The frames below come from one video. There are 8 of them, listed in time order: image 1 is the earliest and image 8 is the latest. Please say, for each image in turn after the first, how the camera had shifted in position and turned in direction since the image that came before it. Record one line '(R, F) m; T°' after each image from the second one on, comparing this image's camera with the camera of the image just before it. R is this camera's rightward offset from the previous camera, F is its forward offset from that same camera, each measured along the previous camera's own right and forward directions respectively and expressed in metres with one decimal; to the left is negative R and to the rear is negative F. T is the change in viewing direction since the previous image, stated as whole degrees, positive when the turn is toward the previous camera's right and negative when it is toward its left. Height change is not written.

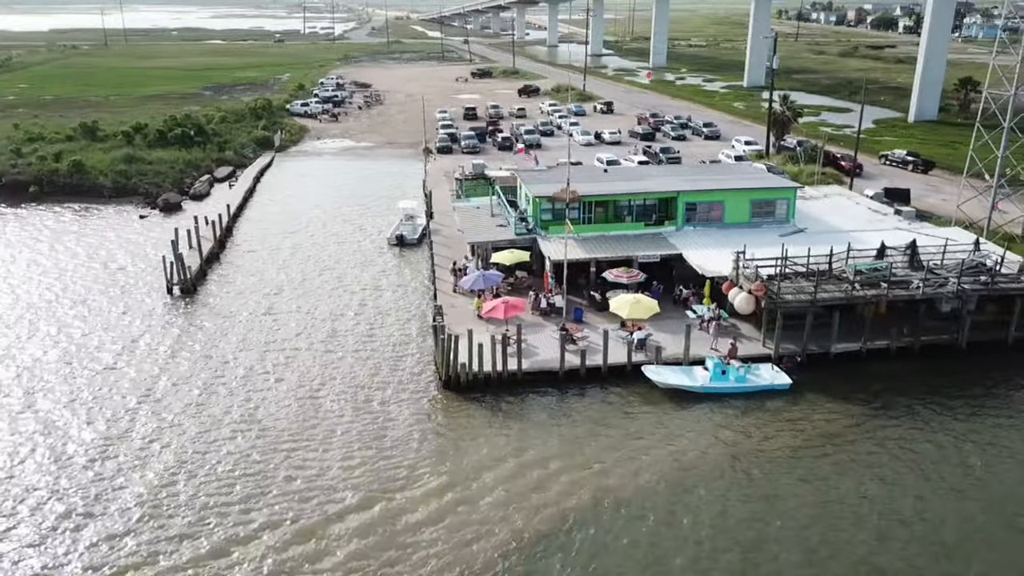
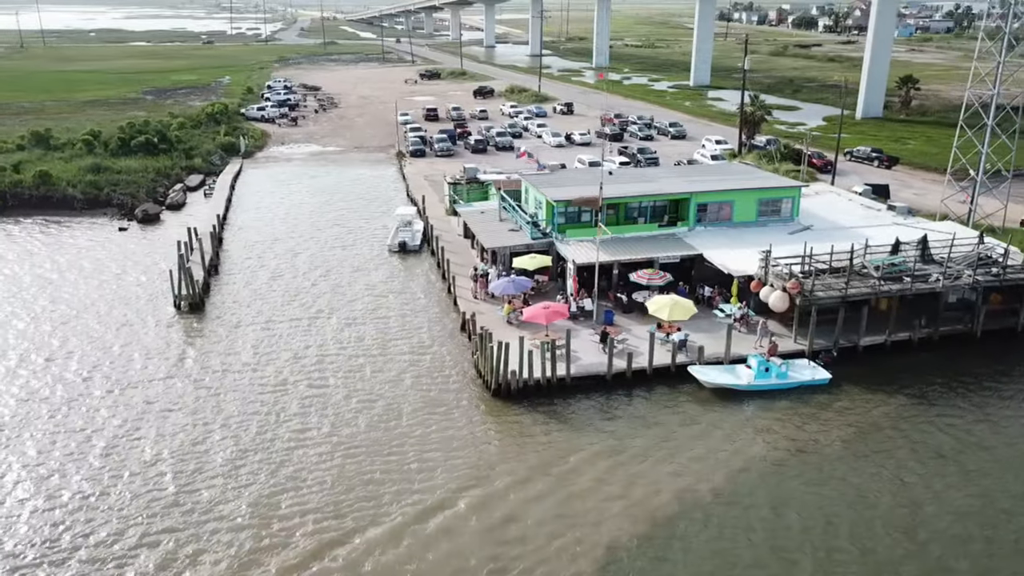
(-3.9, +0.2) m; +5°
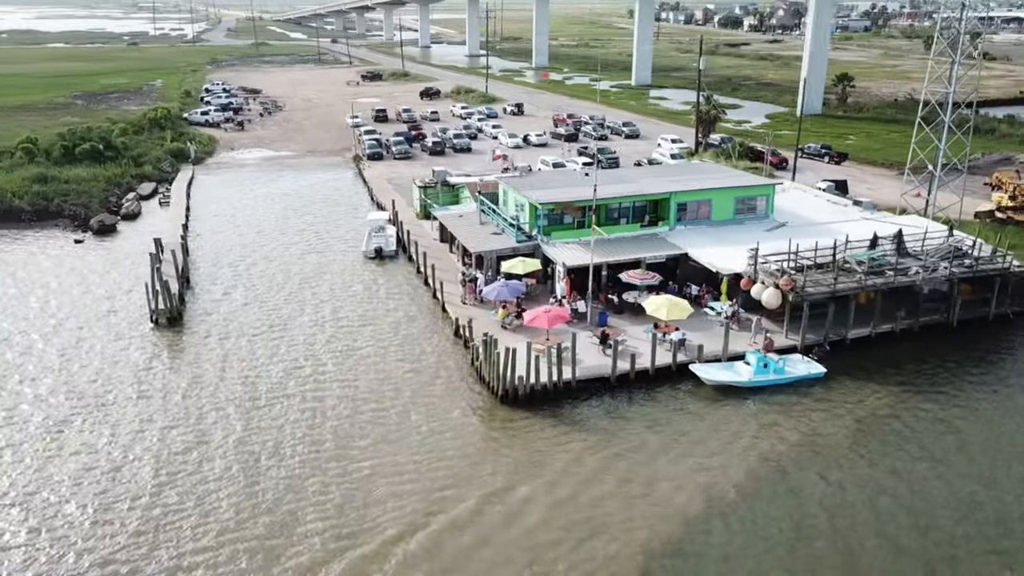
(-2.3, +0.2) m; +5°
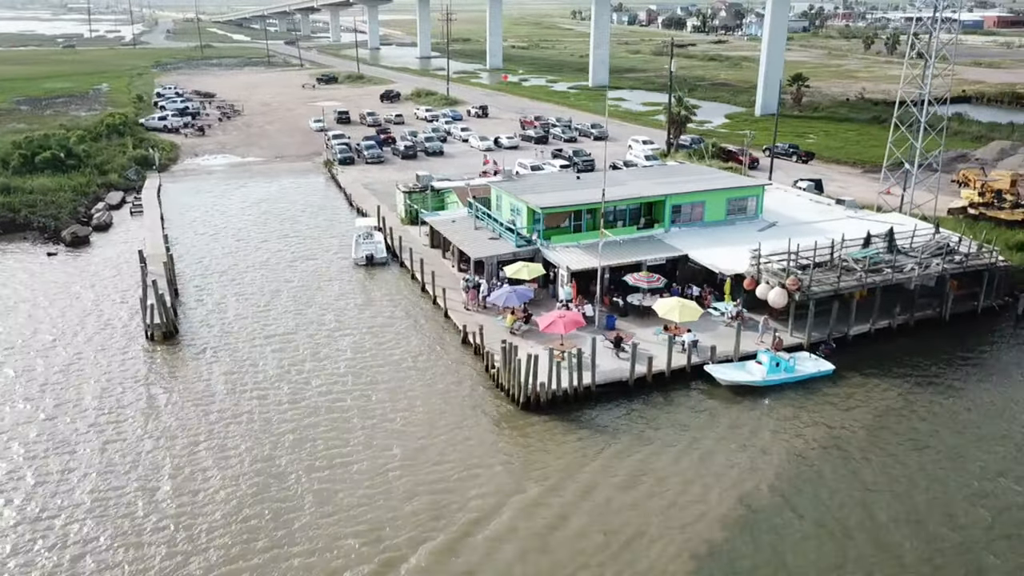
(-2.4, +0.2) m; +4°
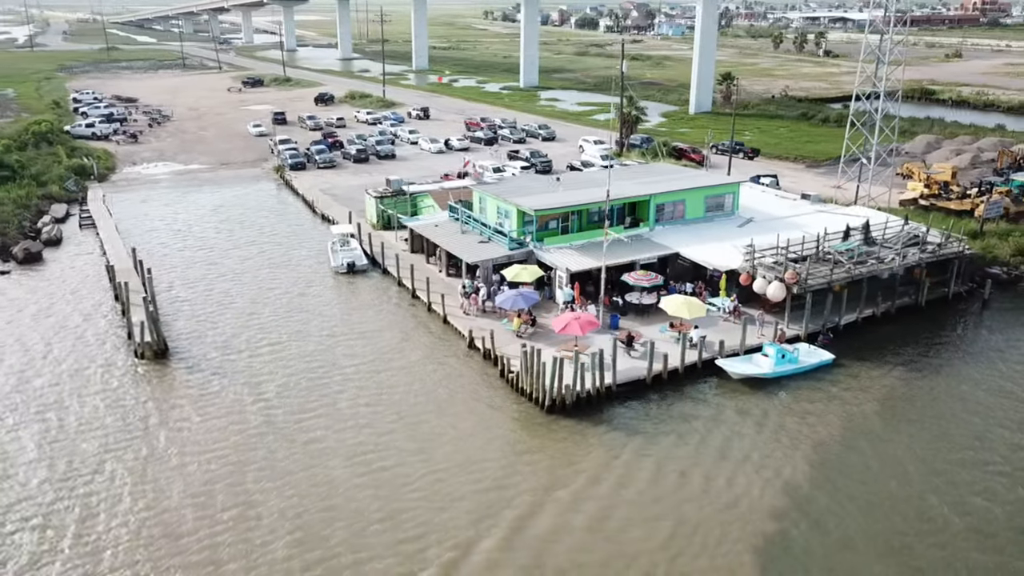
(-3.4, +0.2) m; +6°
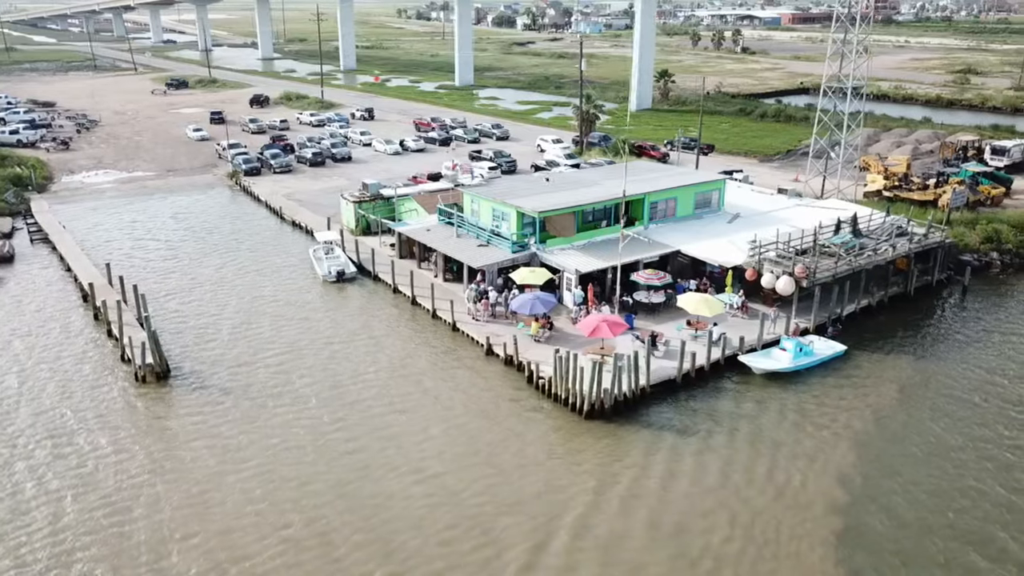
(-3.7, +0.7) m; +6°
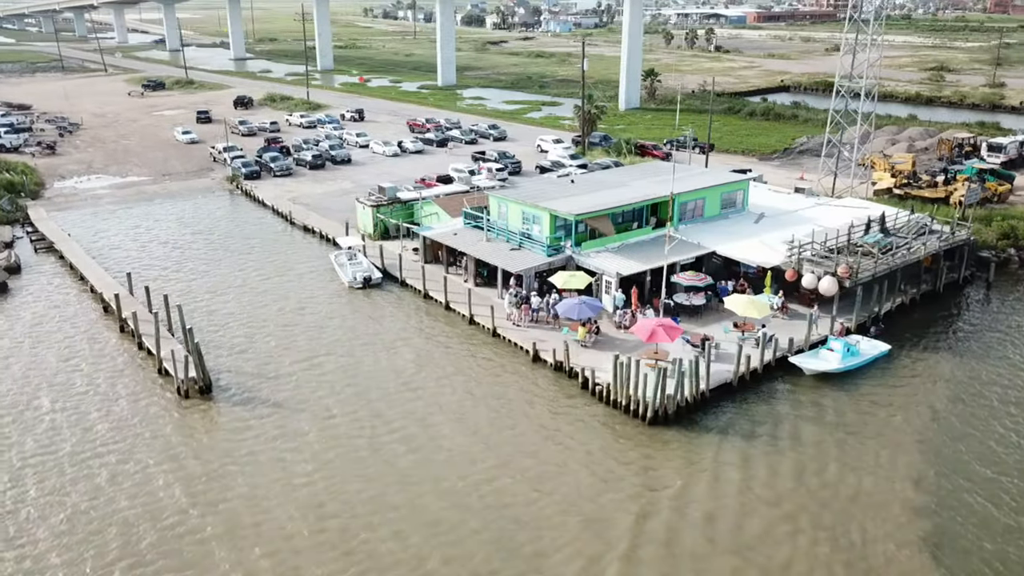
(-3.0, +0.6) m; +3°
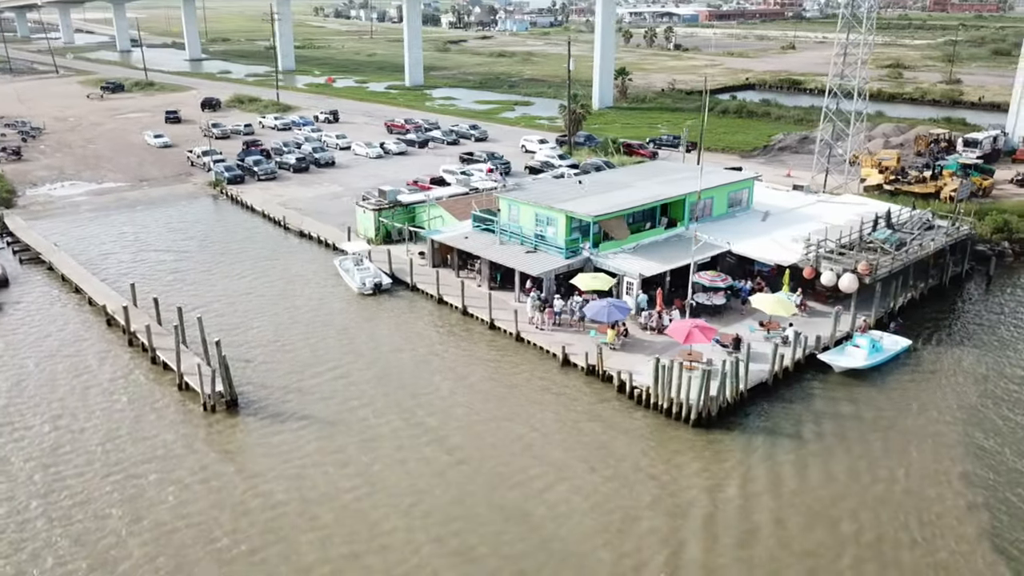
(-2.7, +0.5) m; +3°
